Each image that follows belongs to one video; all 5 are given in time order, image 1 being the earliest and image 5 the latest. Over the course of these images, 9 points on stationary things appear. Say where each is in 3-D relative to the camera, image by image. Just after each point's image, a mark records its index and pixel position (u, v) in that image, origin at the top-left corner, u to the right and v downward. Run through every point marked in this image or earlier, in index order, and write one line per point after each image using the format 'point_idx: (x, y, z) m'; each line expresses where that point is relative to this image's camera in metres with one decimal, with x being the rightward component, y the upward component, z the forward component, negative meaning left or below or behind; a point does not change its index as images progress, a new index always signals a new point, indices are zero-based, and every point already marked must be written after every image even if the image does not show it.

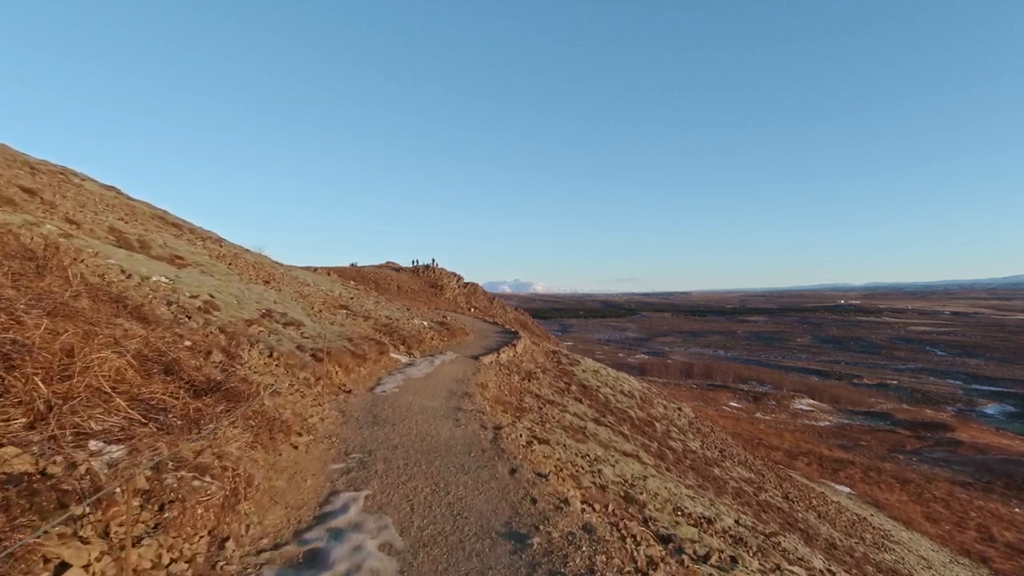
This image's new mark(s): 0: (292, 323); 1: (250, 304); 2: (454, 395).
0: (-6.9, -1.1, +18.5) m
1: (-8.4, -0.5, +18.6) m
2: (-1.8, -3.3, +17.8) m
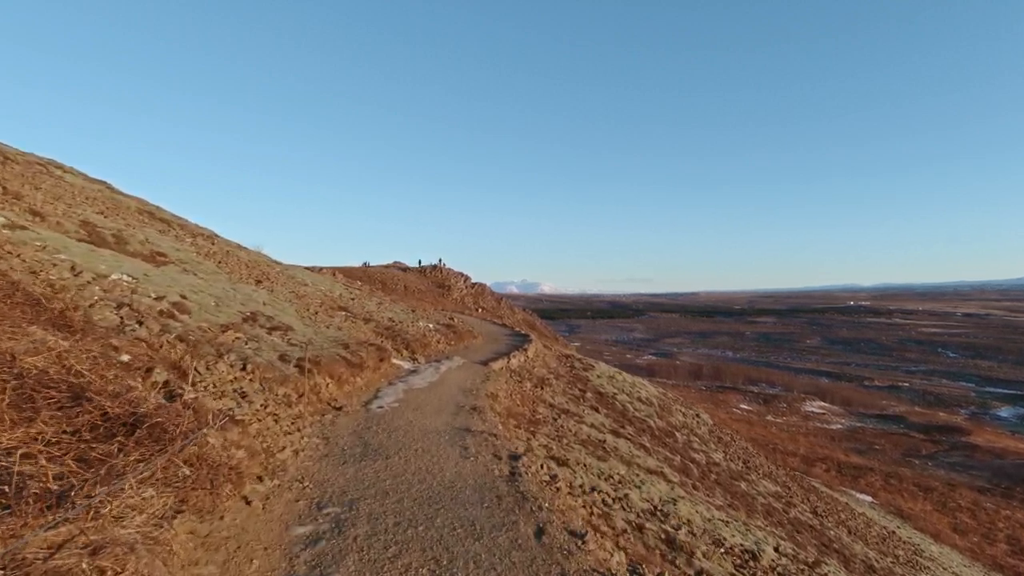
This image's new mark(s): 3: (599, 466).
0: (-6.5, -1.1, +16.4) m
1: (-8.0, -0.5, +16.5) m
2: (-1.4, -3.3, +15.7) m
3: (+2.8, -5.8, +18.7) m
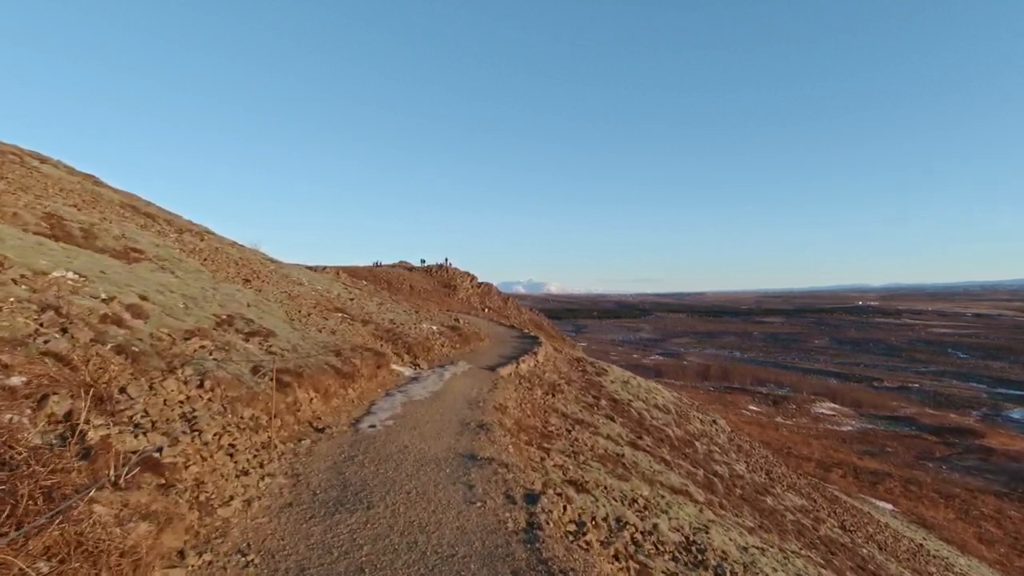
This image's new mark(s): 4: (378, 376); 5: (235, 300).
0: (-6.2, -1.1, +14.5) m
1: (-7.7, -0.5, +14.6) m
2: (-1.1, -3.3, +13.7) m
3: (+3.1, -5.8, +16.7) m
4: (-4.4, -2.9, +18.7) m
5: (-8.5, -0.4, +17.7) m
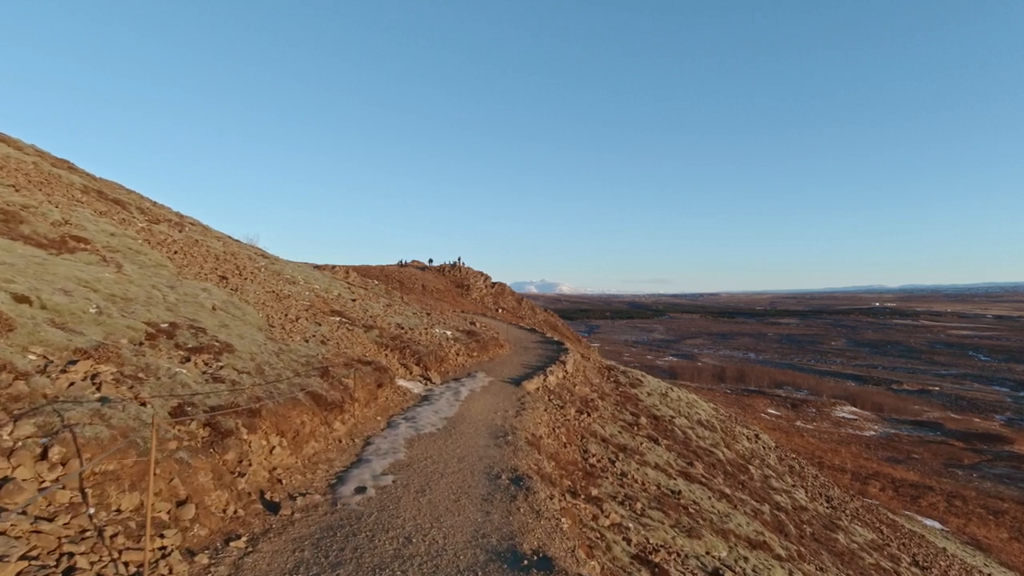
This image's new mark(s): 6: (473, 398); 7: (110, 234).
0: (-5.4, -1.1, +10.5) m
1: (-6.8, -0.4, +10.7) m
2: (-0.3, -3.3, +9.6) m
3: (+4.0, -5.8, +12.6) m
4: (-3.4, -2.8, +14.7) m
5: (-7.6, -0.3, +13.8) m
6: (-1.2, -3.5, +18.4) m
7: (-12.0, +1.6, +17.2) m
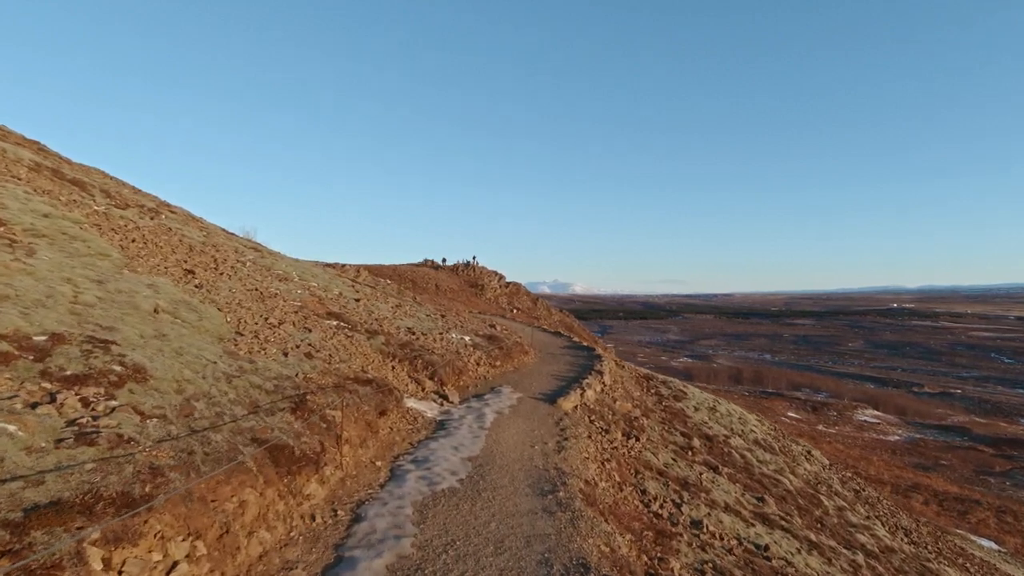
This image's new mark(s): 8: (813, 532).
0: (-4.6, -1.0, +6.7) m
1: (-6.0, -0.4, +6.9) m
2: (+0.5, -3.2, +5.7) m
3: (+4.9, -5.7, +8.5) m
4: (-2.5, -2.7, +10.9) m
5: (-6.7, -0.2, +10.1) m
6: (-0.3, -3.4, +14.5) m
7: (-11.0, +1.7, +13.6) m
8: (+9.4, -7.6, +18.3) m
